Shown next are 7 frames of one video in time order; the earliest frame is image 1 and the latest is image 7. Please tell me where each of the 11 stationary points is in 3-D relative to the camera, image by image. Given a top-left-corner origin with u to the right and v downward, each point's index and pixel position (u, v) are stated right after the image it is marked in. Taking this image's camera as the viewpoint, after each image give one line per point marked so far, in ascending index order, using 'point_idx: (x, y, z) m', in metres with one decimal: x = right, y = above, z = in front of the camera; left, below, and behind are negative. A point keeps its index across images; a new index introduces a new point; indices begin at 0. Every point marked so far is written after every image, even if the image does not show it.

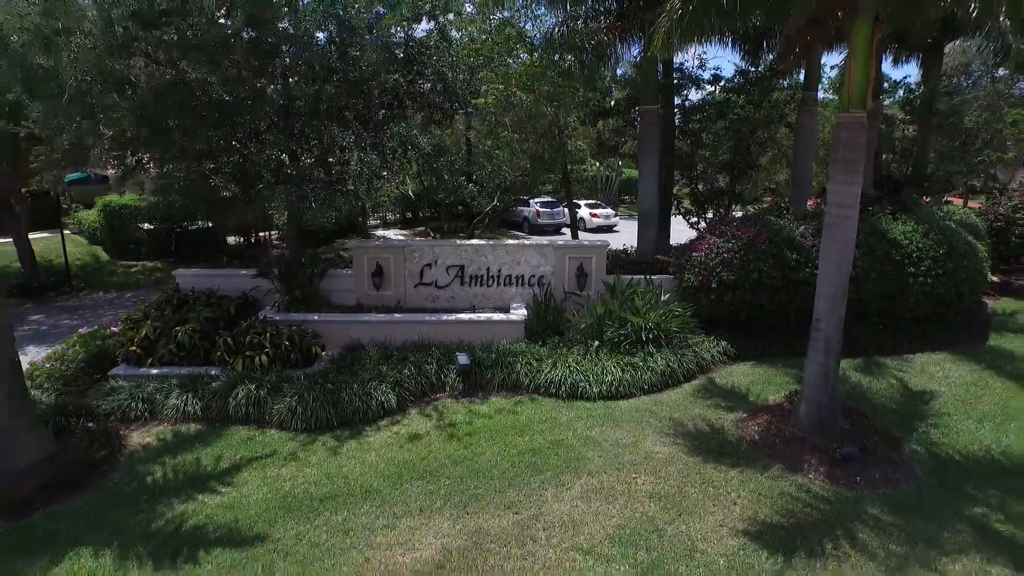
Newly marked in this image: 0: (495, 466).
0: (-0.1, -1.2, +4.9) m
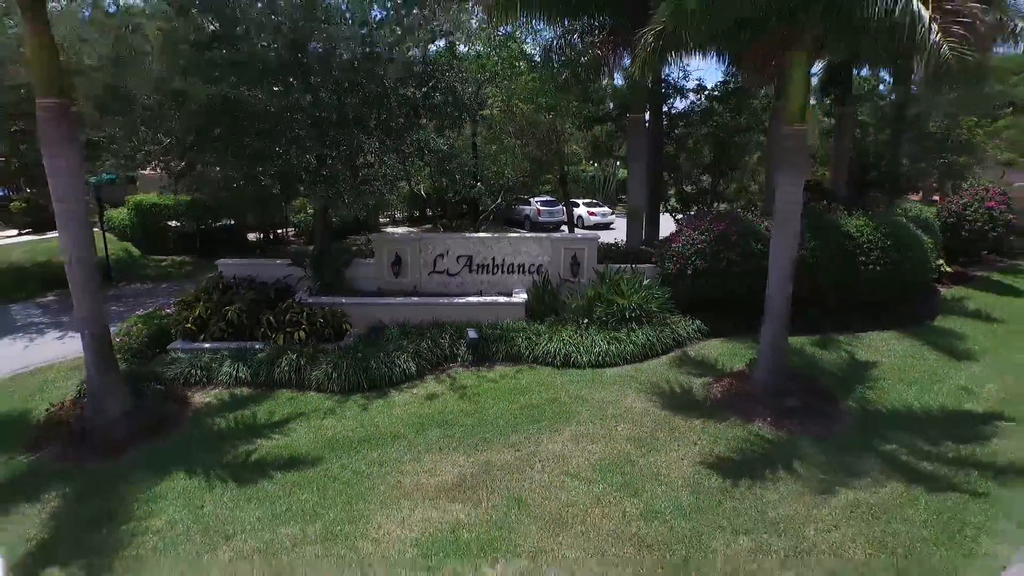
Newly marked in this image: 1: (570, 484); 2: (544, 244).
0: (-0.1, -1.0, +6.0) m
1: (+0.4, -1.3, +4.9) m
2: (+0.4, +0.5, +8.6) m
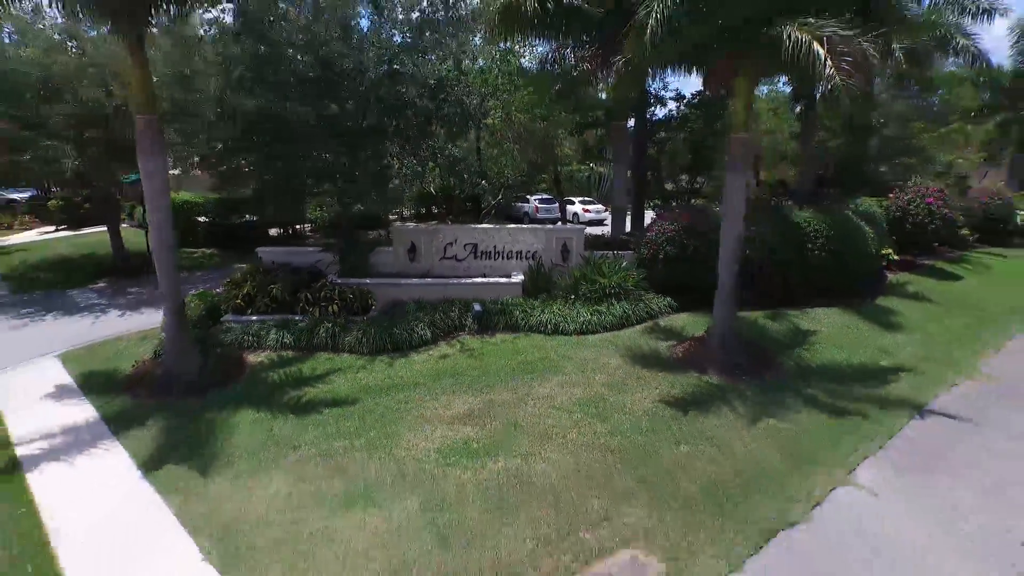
0: (-0.1, -0.8, +7.4) m
1: (+0.4, -1.0, +6.3) m
2: (+0.4, +0.7, +10.0) m
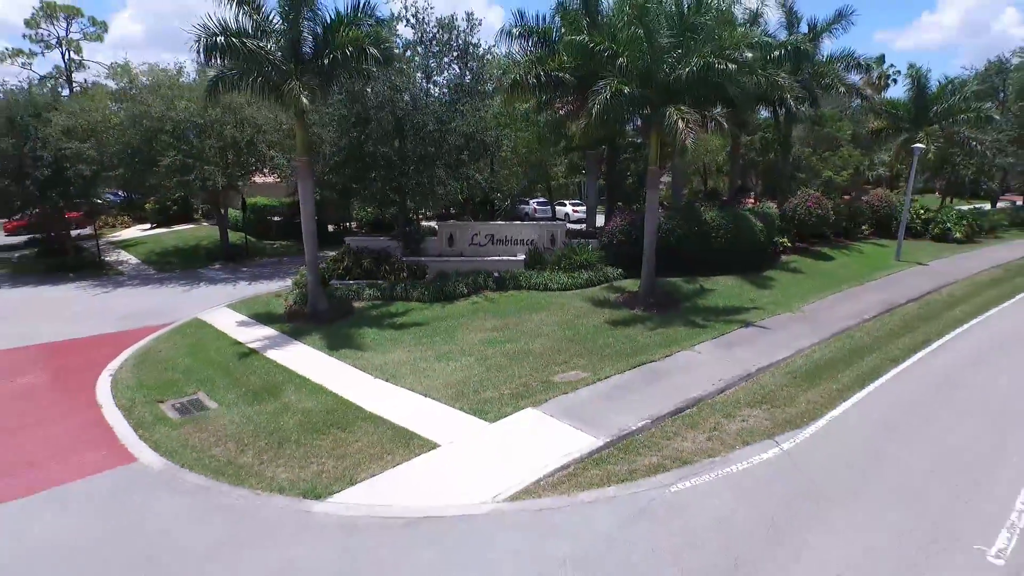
0: (0.0, -0.3, +12.2) m
1: (+0.5, -0.6, +11.1) m
2: (+0.5, +1.2, +14.8) m
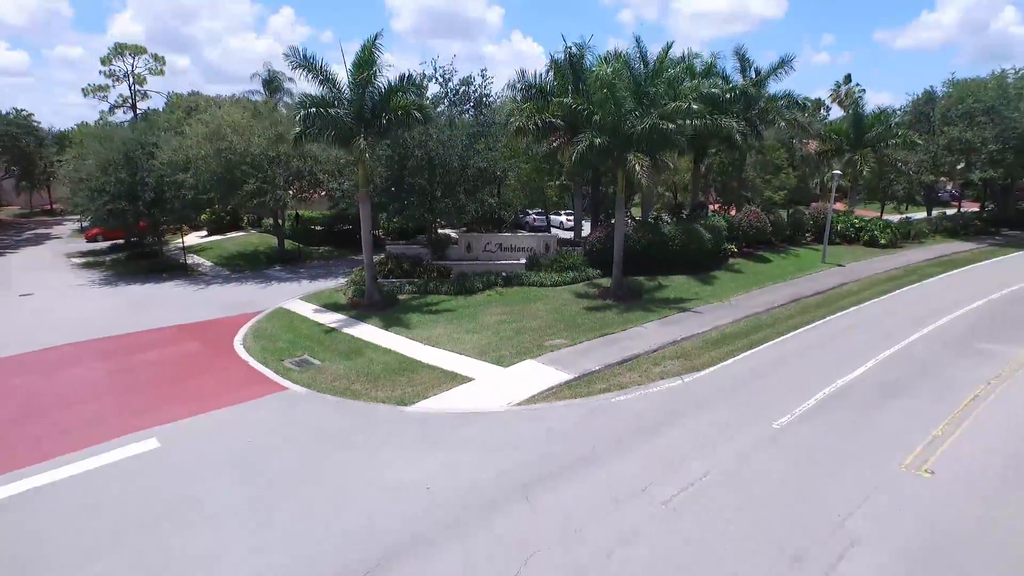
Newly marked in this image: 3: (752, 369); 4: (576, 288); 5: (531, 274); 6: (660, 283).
0: (+0.1, -0.3, +16.5) m
1: (+0.6, -0.5, +15.4) m
2: (+0.6, +1.3, +19.0) m
3: (+3.8, -1.3, +11.6) m
4: (+1.5, 0.0, +17.2) m
5: (+0.5, +0.3, +17.9) m
6: (+3.6, +0.1, +17.7) m
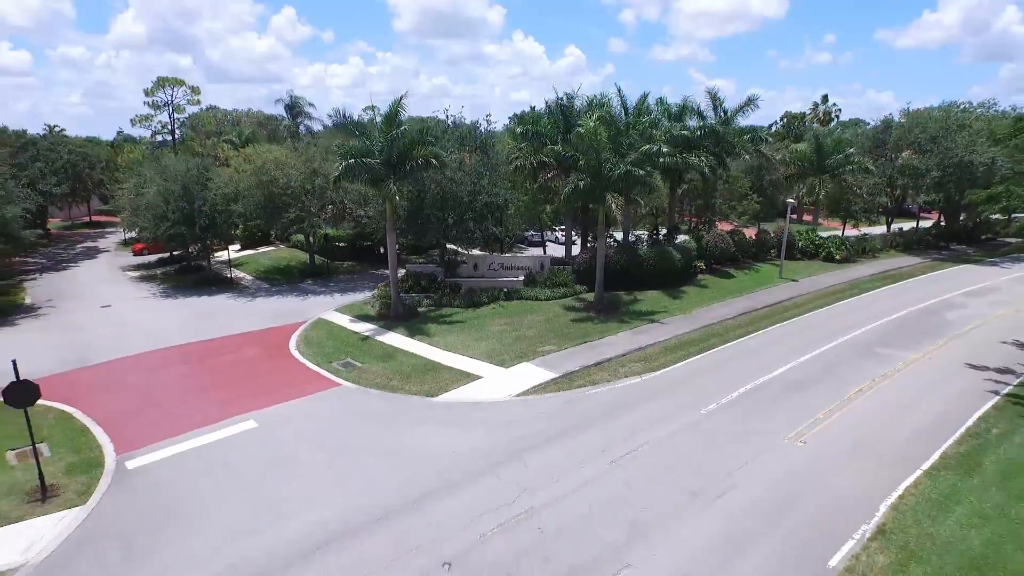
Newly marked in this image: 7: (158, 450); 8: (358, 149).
0: (+0.1, -0.6, +19.9) m
1: (+0.6, -0.9, +18.8) m
2: (+0.6, +0.9, +22.5) m
3: (+3.8, -1.7, +15.1) m
4: (+1.5, -0.4, +20.6) m
5: (+0.5, -0.1, +21.3) m
6: (+3.6, -0.3, +21.2) m
7: (-5.6, -2.6, +11.6) m
8: (-3.9, +3.5, +18.5) m
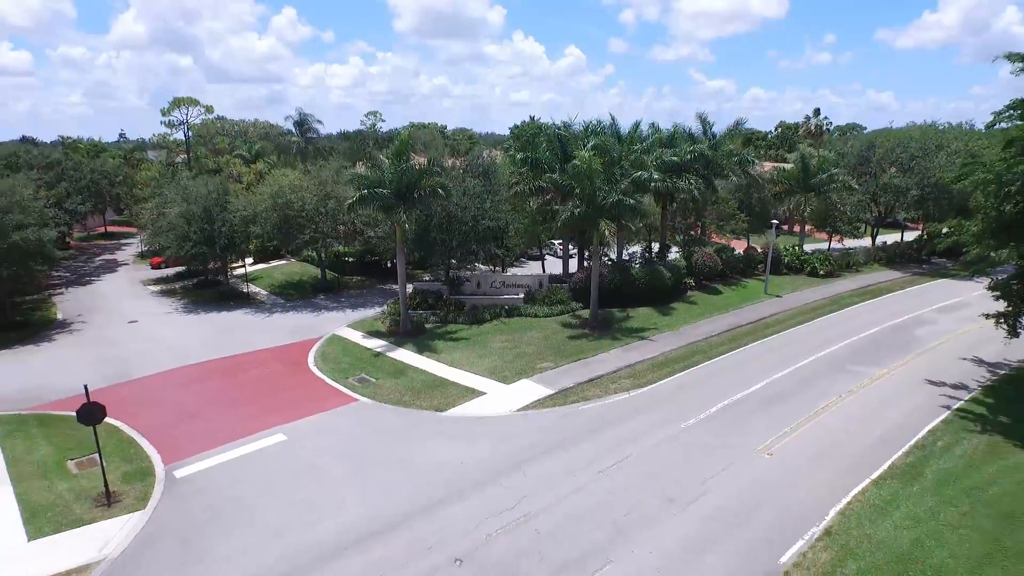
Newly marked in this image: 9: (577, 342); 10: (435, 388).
0: (+0.1, -1.2, +21.4) m
1: (+0.6, -1.4, +20.3) m
2: (+0.6, +0.4, +24.0) m
3: (+3.8, -2.2, +16.6) m
4: (+1.5, -0.9, +22.2) m
5: (+0.5, -0.6, +22.9) m
6: (+3.6, -0.8, +22.7) m
7: (-5.6, -3.1, +13.1) m
8: (-3.9, +3.0, +20.0) m
9: (+1.8, -1.5, +19.8) m
10: (-1.7, -2.3, +16.6) m
